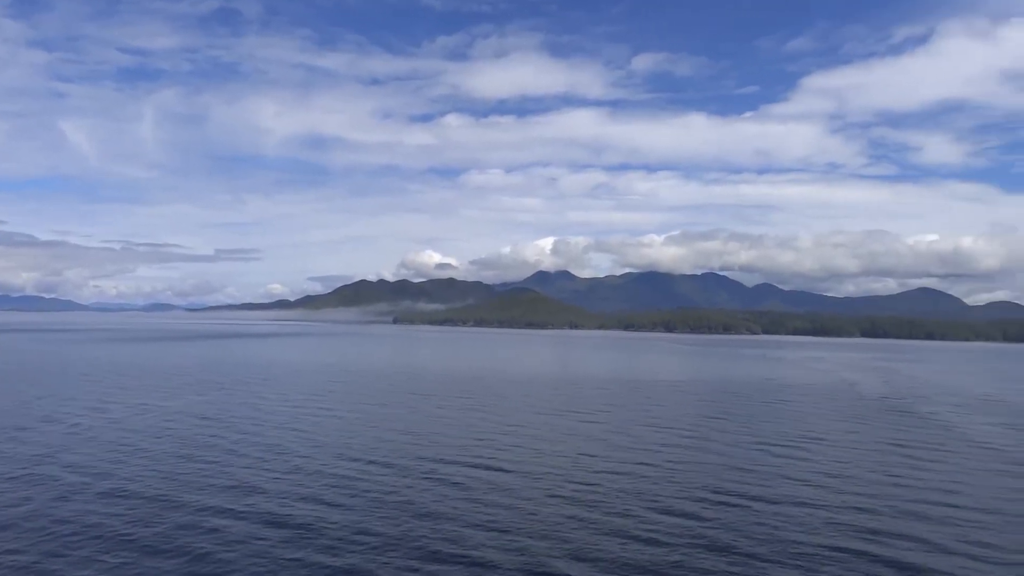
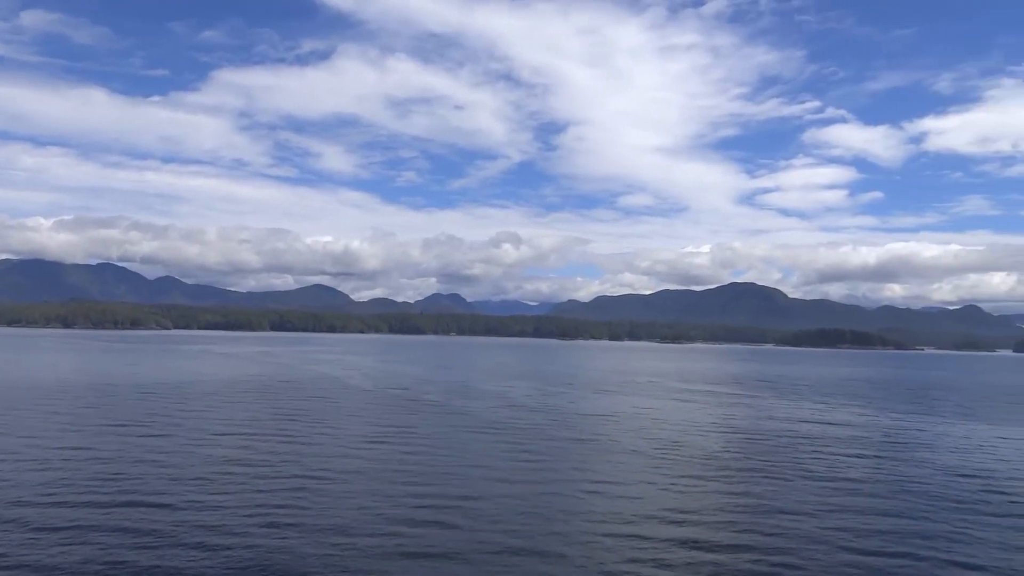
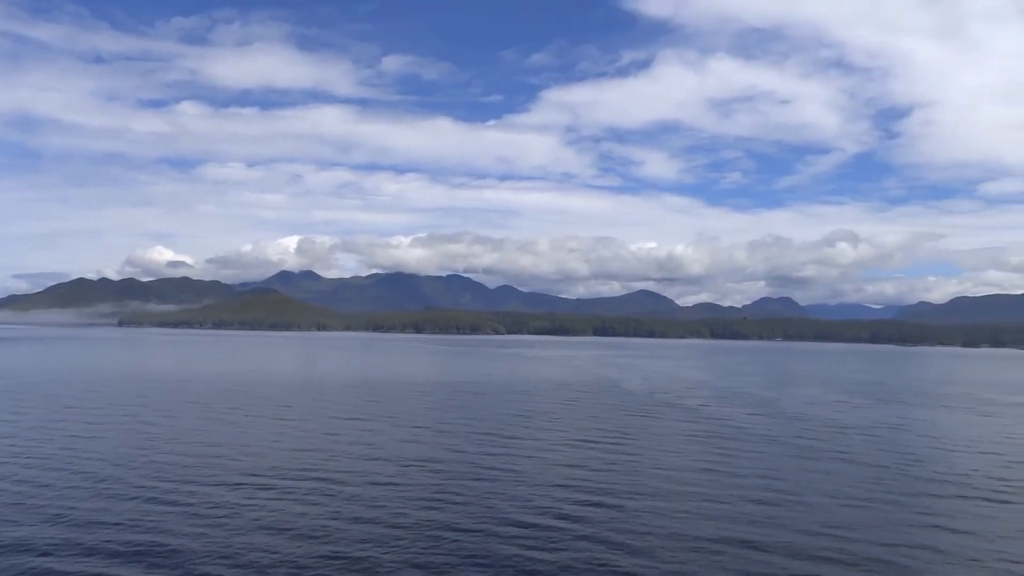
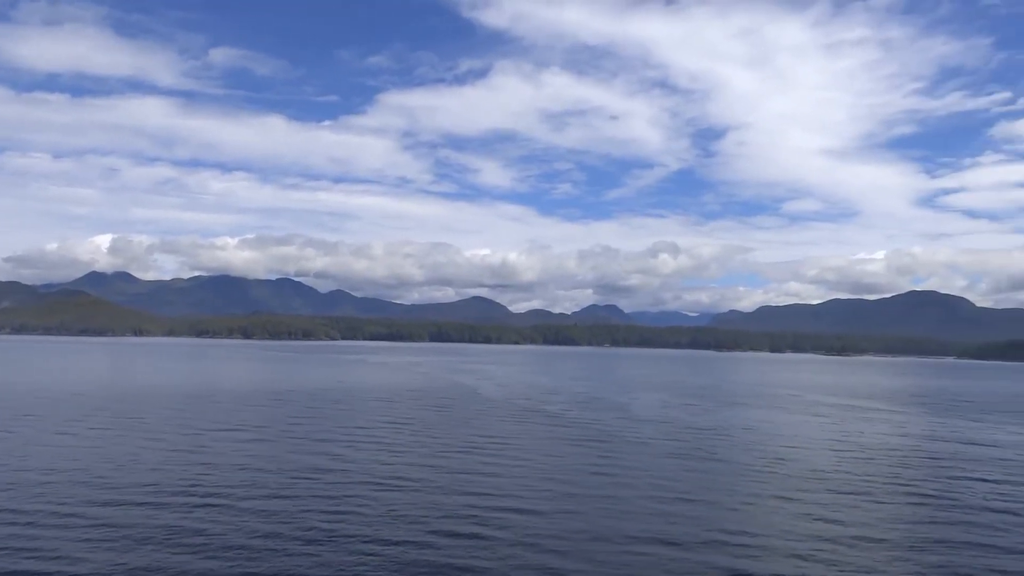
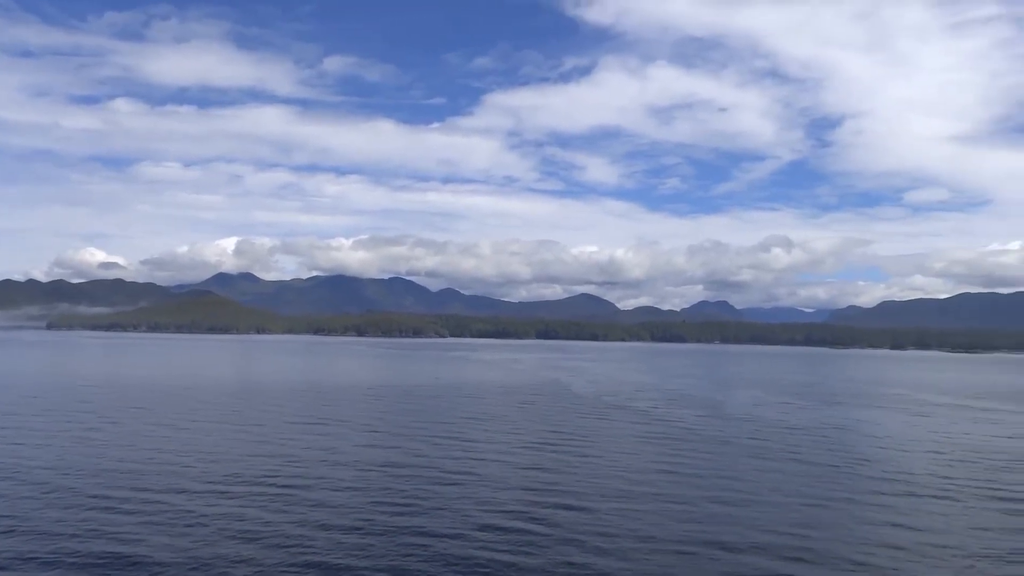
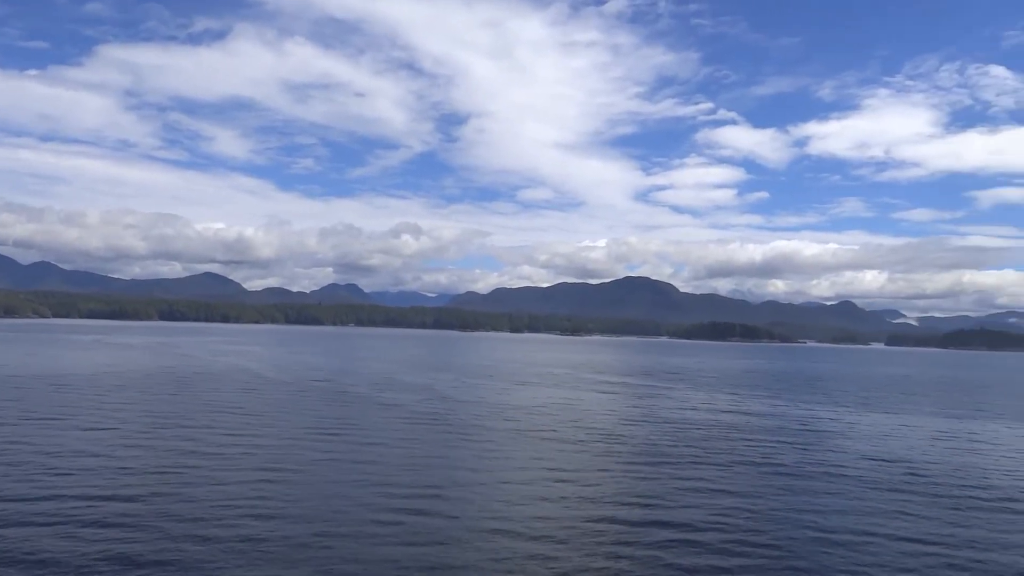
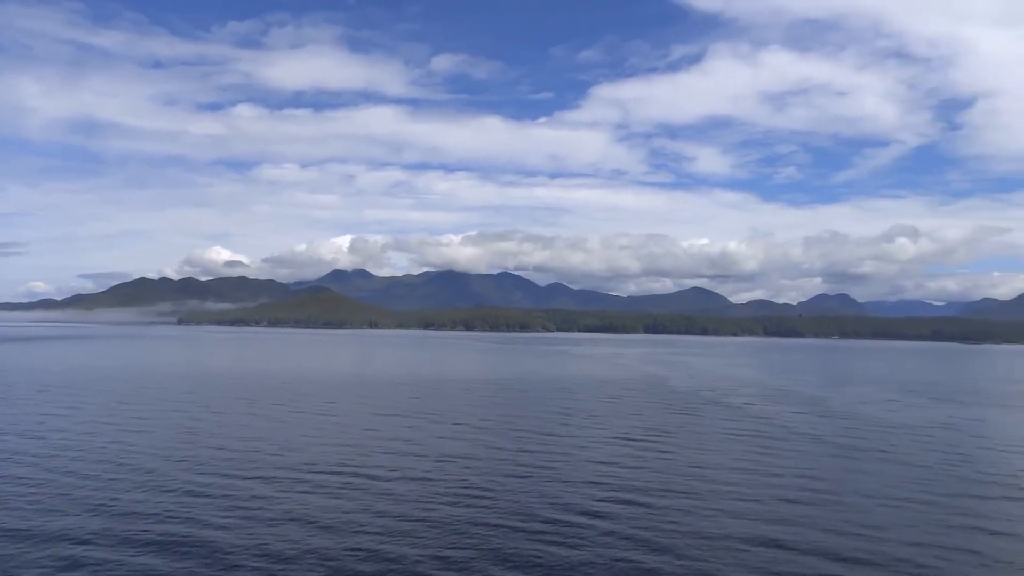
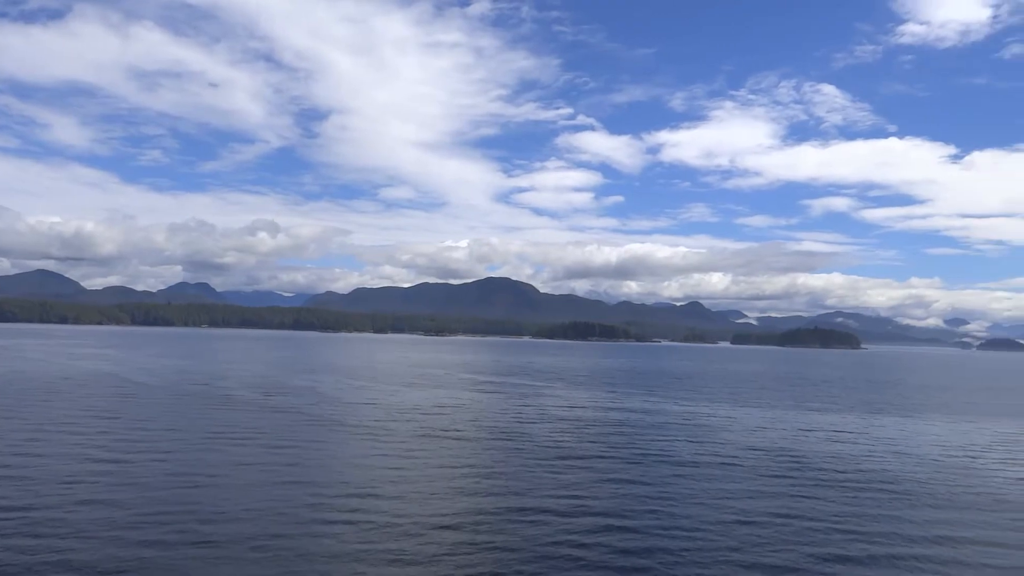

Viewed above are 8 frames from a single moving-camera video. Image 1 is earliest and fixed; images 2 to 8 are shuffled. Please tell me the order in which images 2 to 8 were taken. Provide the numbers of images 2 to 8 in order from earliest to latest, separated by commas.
7, 3, 5, 4, 2, 6, 8
